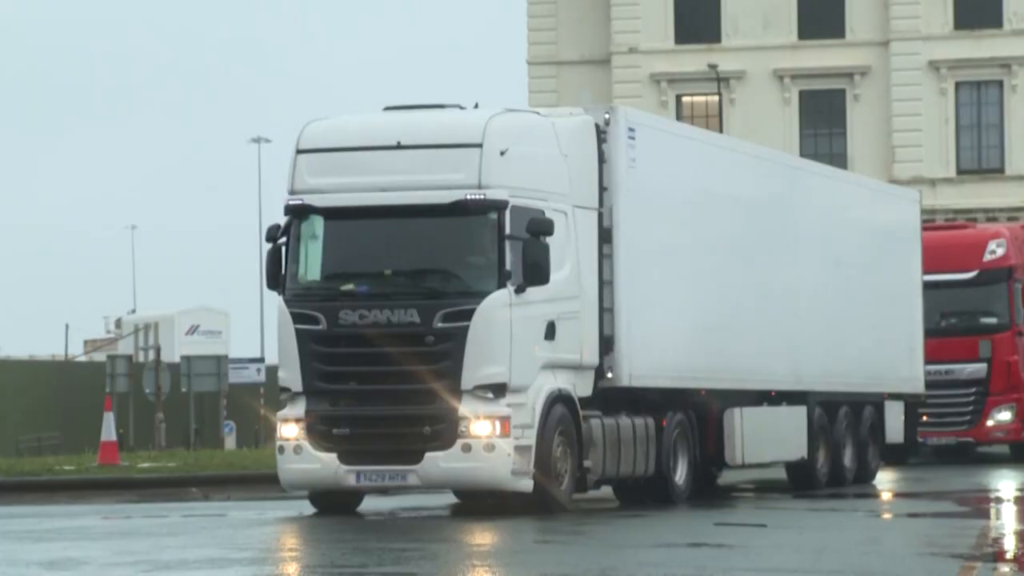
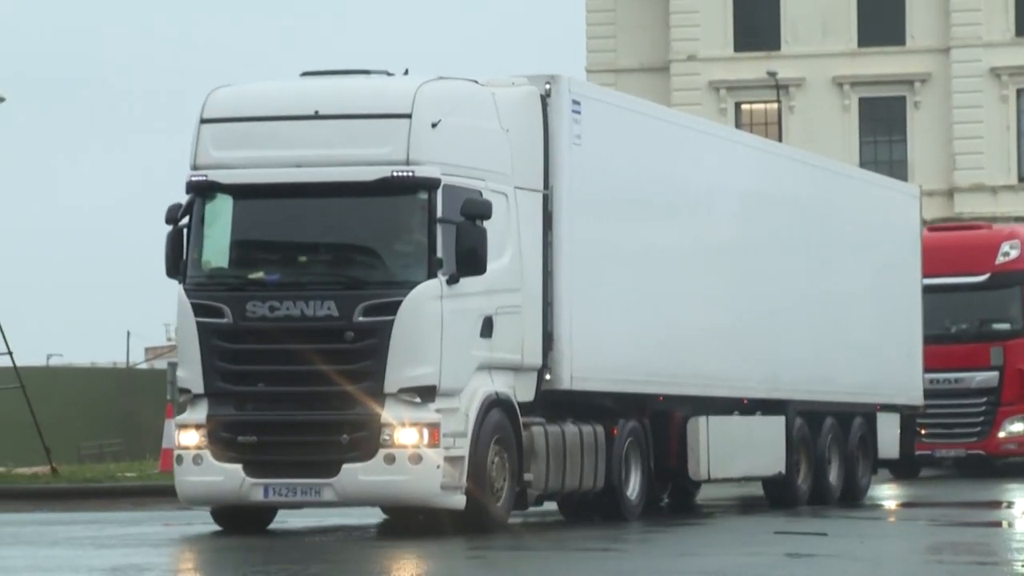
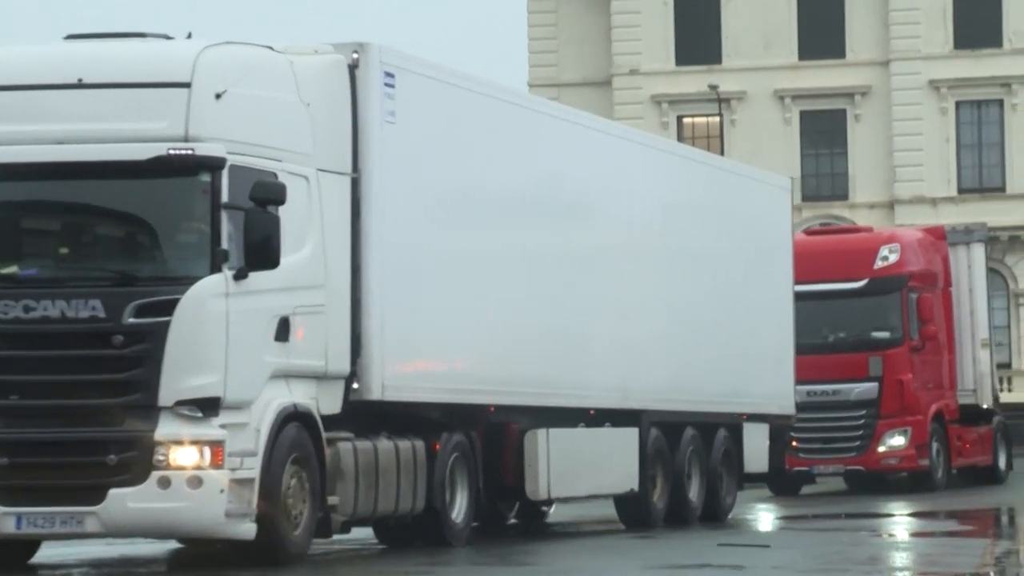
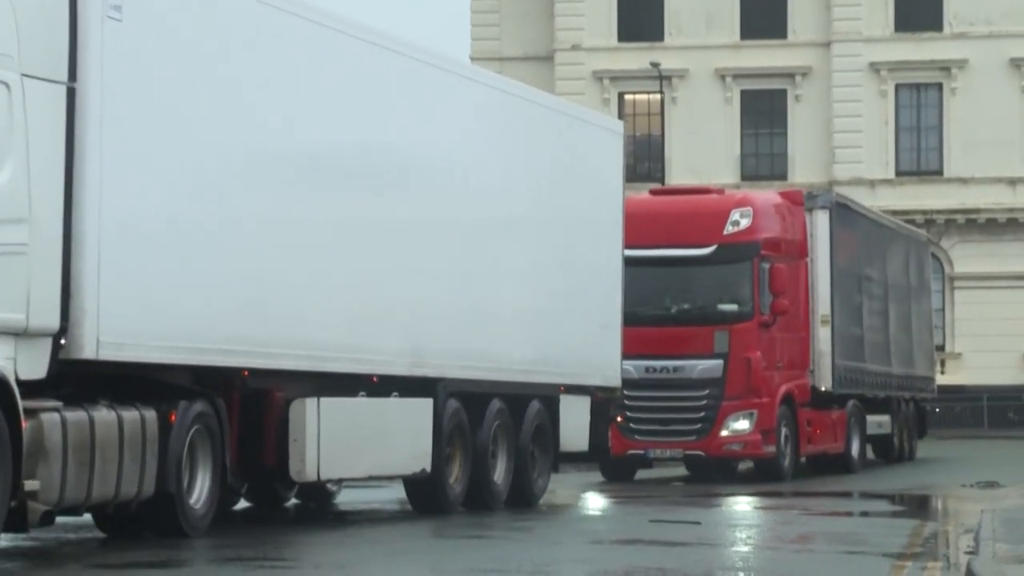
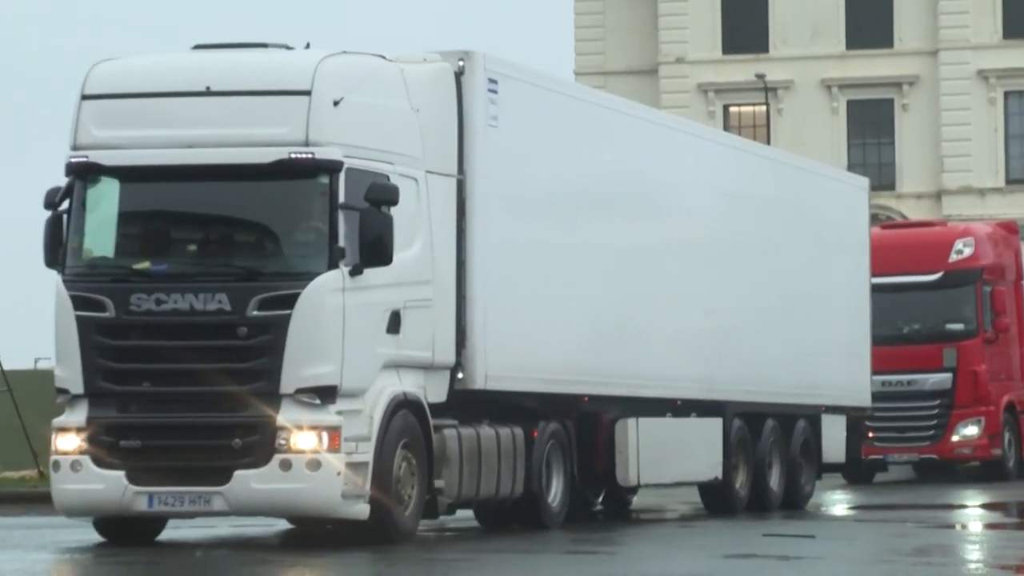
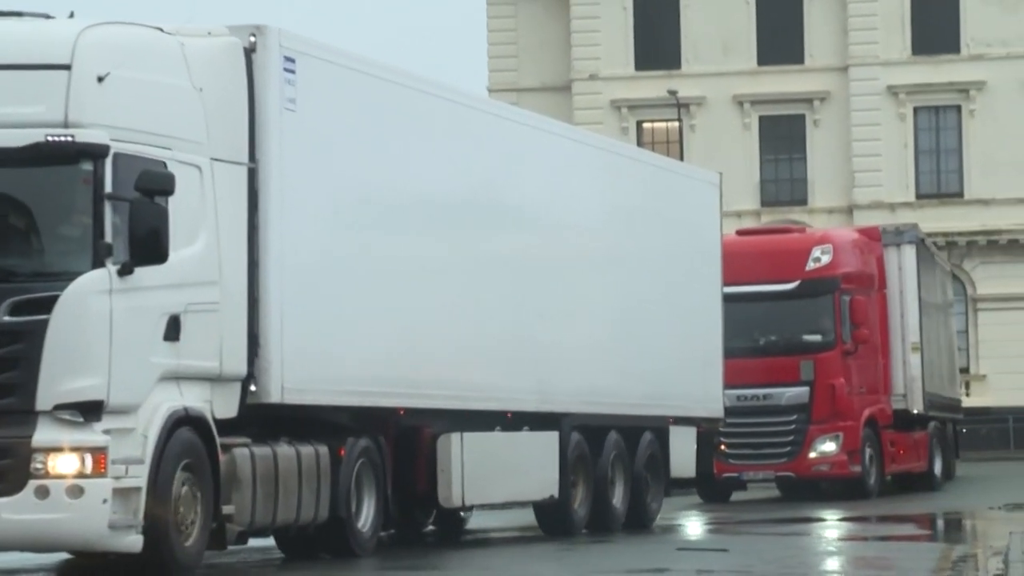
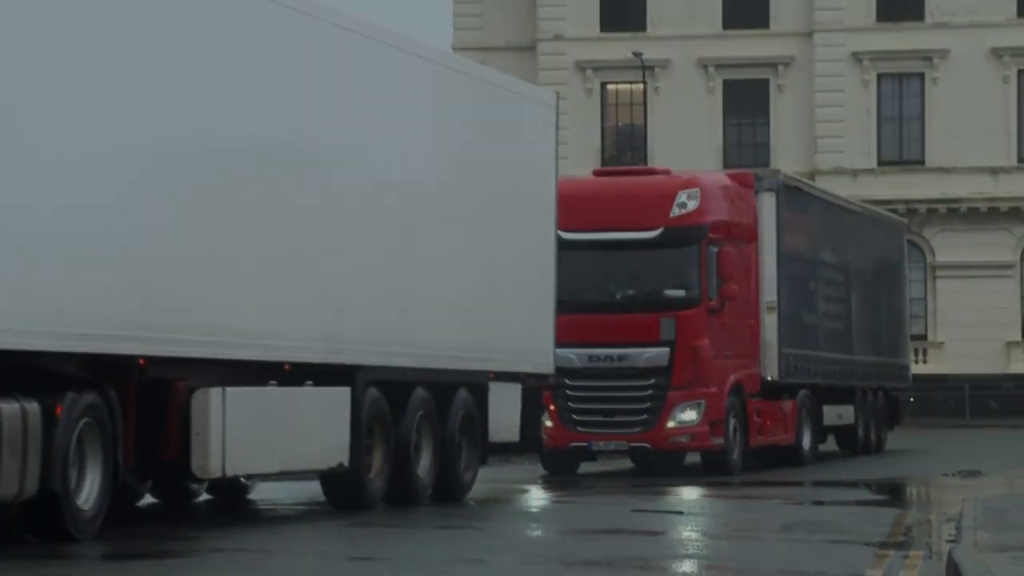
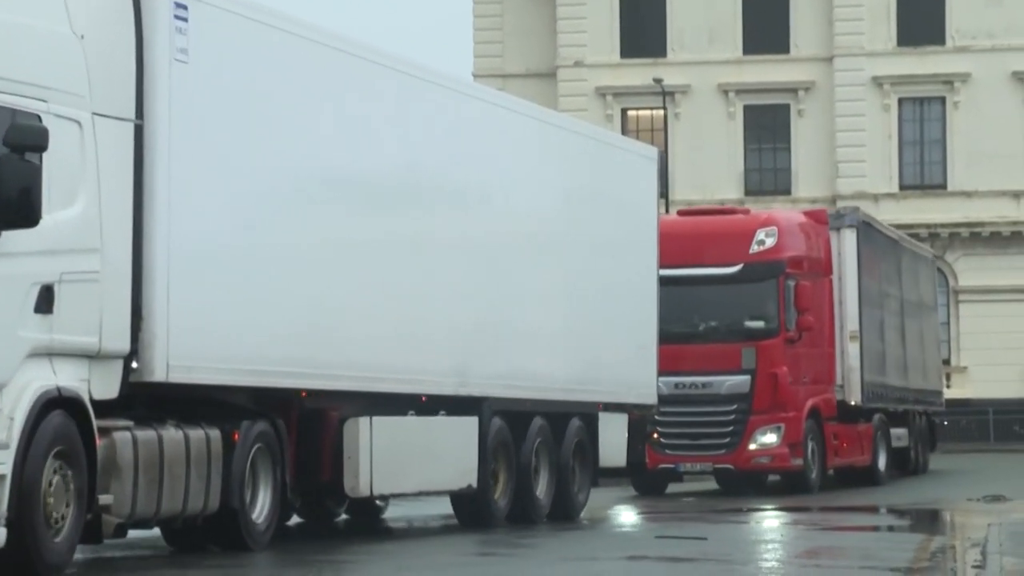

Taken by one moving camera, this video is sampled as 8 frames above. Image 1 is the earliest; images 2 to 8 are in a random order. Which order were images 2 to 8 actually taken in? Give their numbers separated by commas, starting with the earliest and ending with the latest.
2, 5, 3, 6, 8, 4, 7
